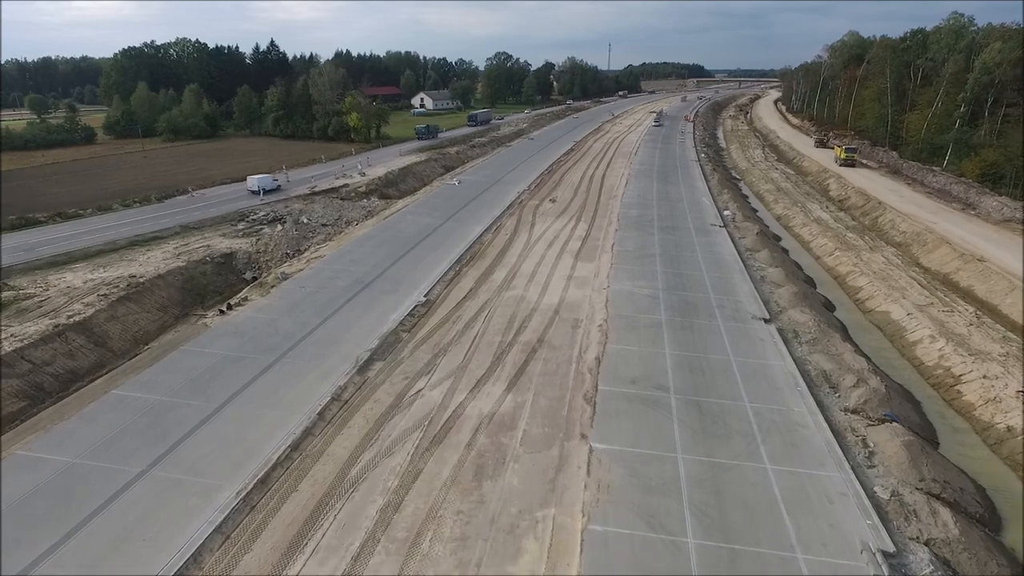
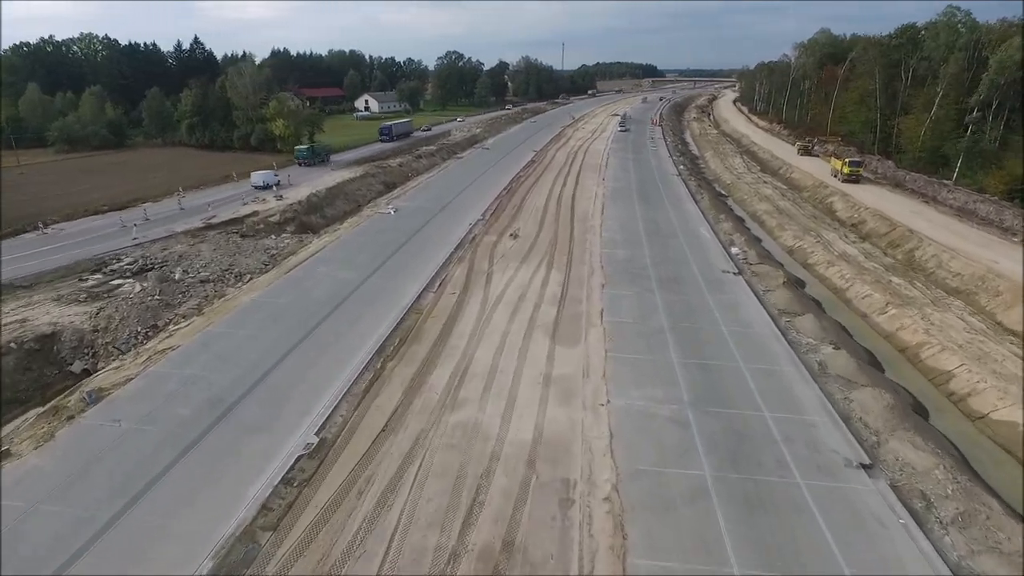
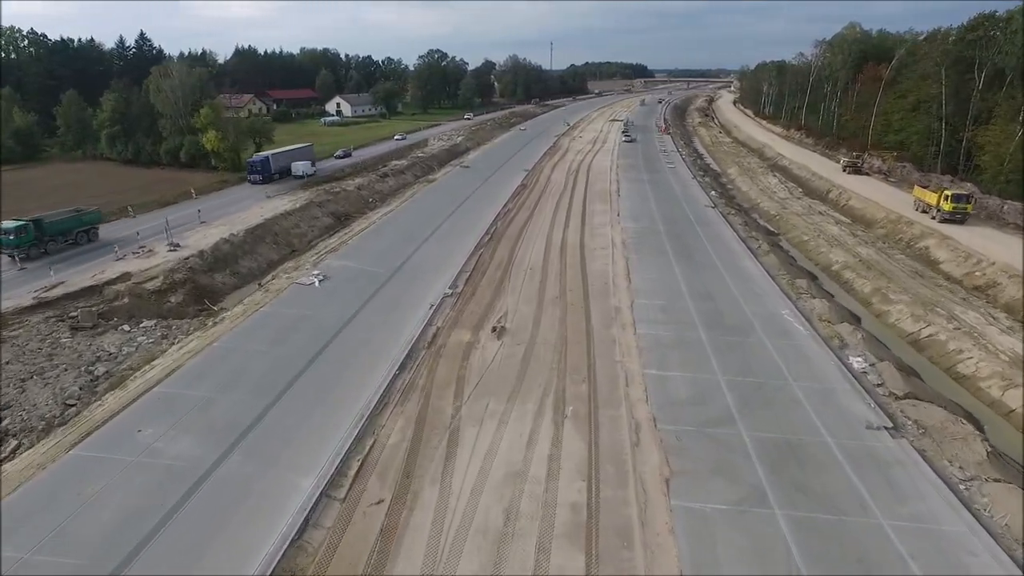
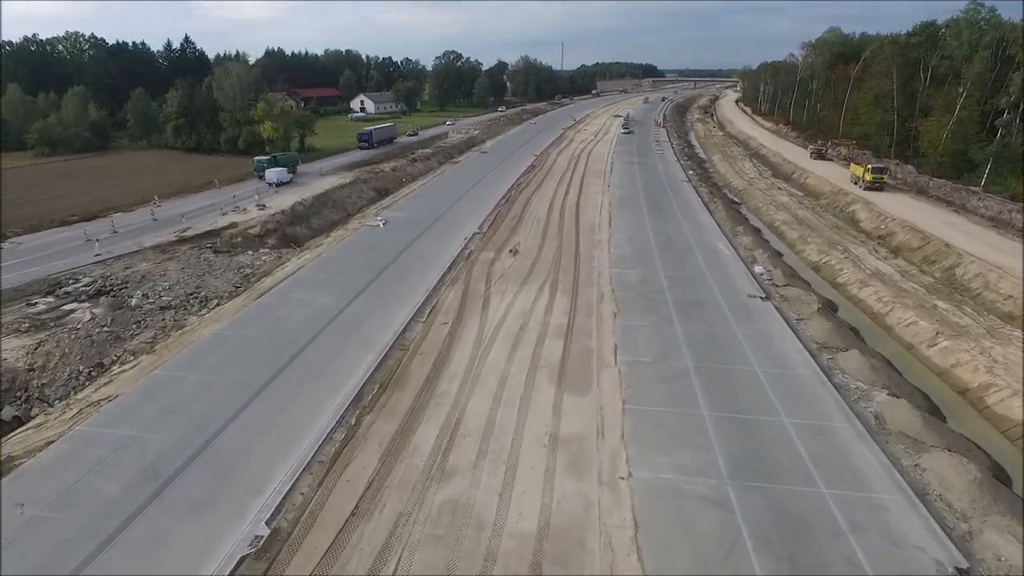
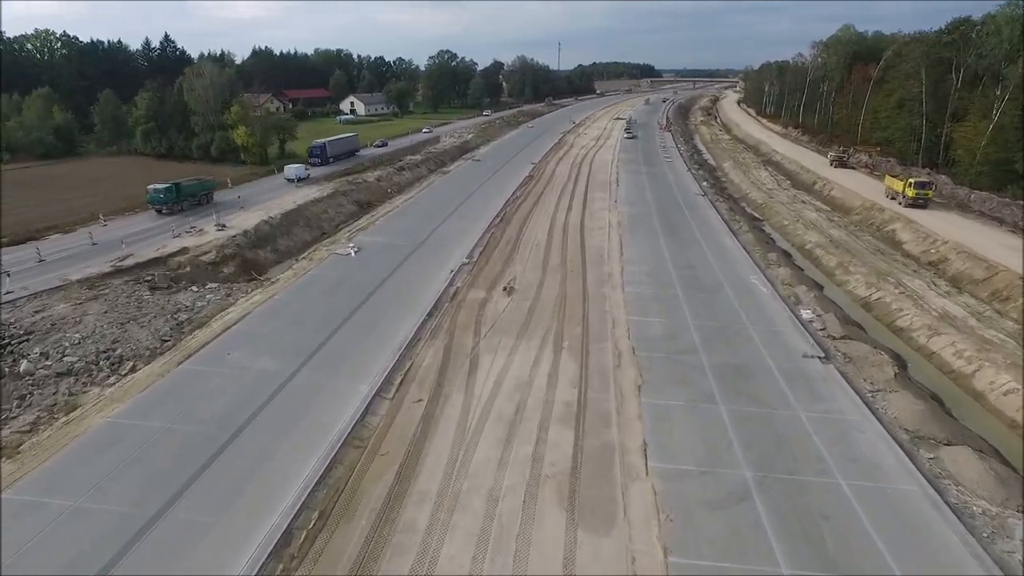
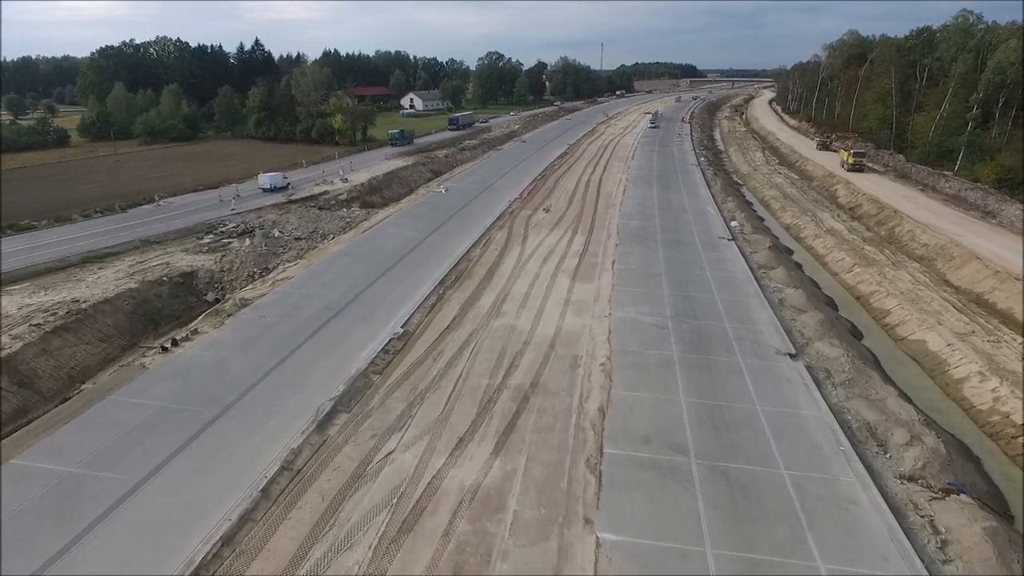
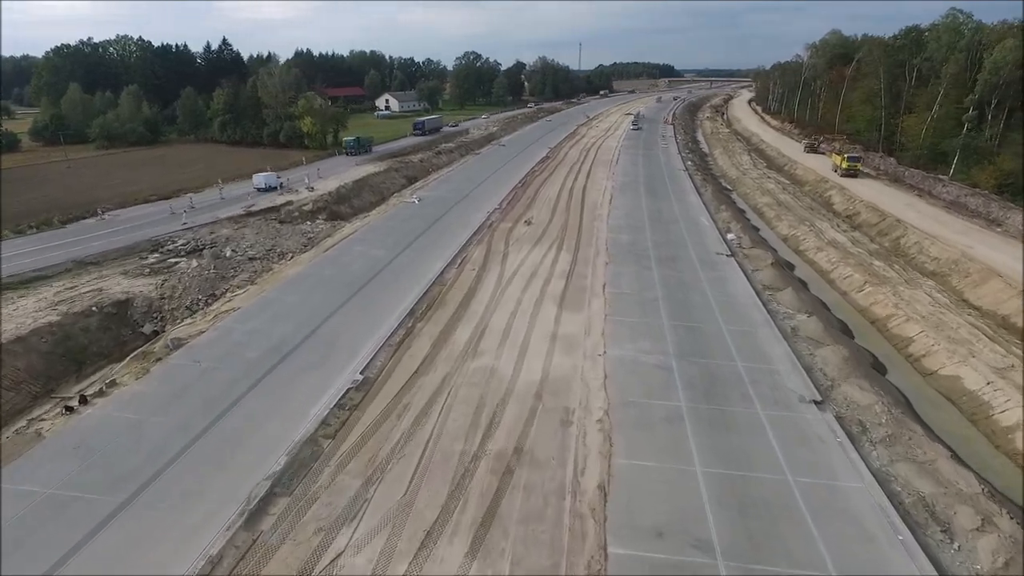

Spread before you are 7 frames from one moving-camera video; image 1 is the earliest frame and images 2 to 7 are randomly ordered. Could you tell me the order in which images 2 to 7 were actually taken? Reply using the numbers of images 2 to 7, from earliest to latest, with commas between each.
6, 7, 2, 4, 5, 3
